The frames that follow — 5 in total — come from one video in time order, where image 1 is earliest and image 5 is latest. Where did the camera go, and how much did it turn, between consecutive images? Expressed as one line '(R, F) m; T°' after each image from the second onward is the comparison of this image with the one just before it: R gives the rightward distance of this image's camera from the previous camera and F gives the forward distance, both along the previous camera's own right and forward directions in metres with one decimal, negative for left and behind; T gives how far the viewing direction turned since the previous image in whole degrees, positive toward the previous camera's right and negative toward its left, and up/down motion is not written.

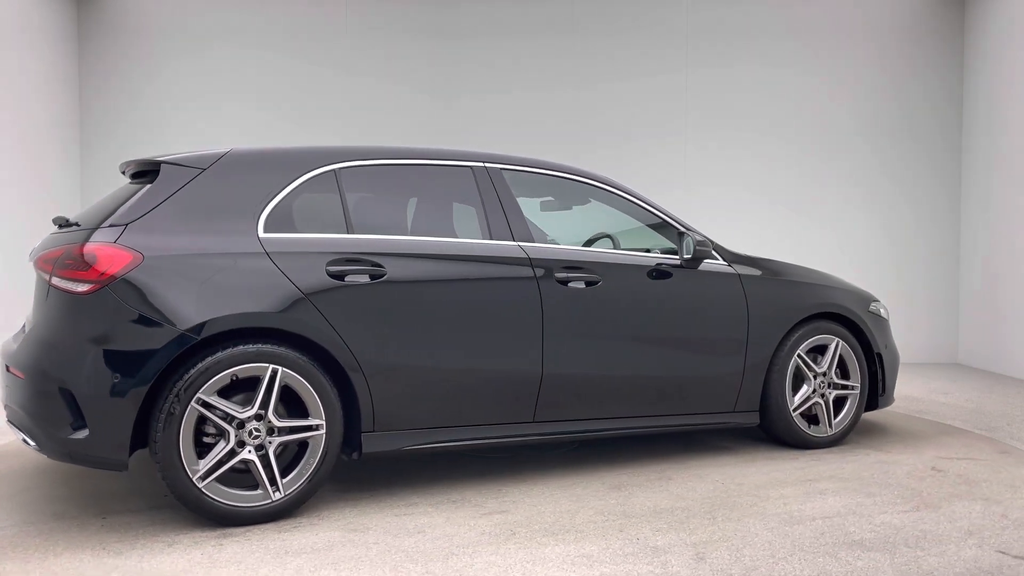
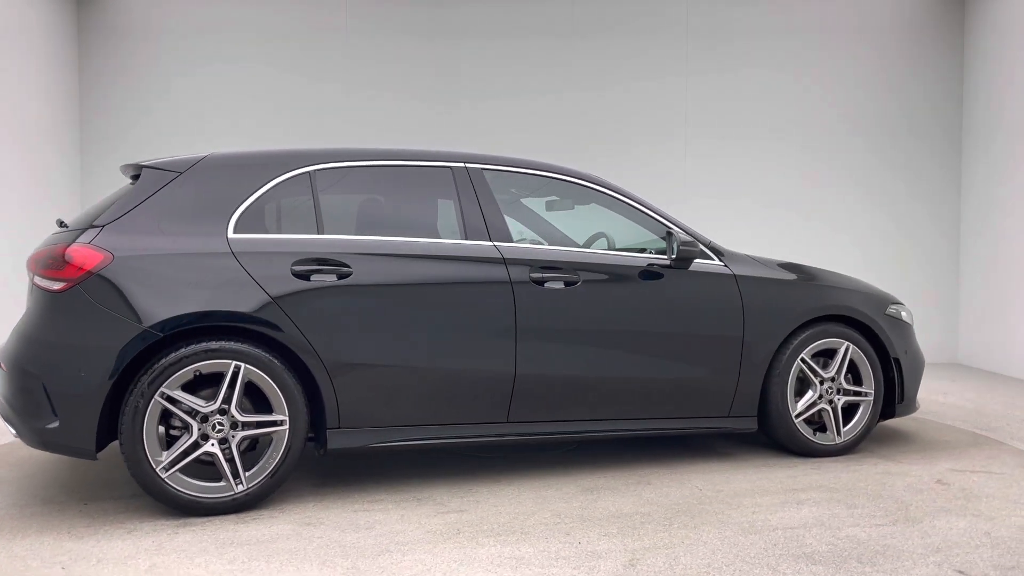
(+0.5, 0.0) m; -6°
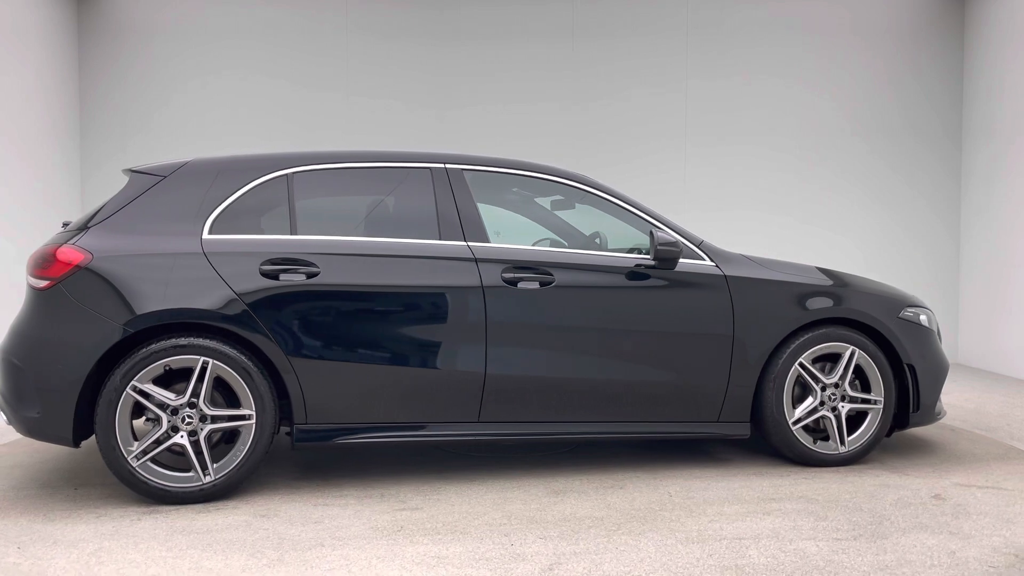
(+0.5, +0.1) m; -7°
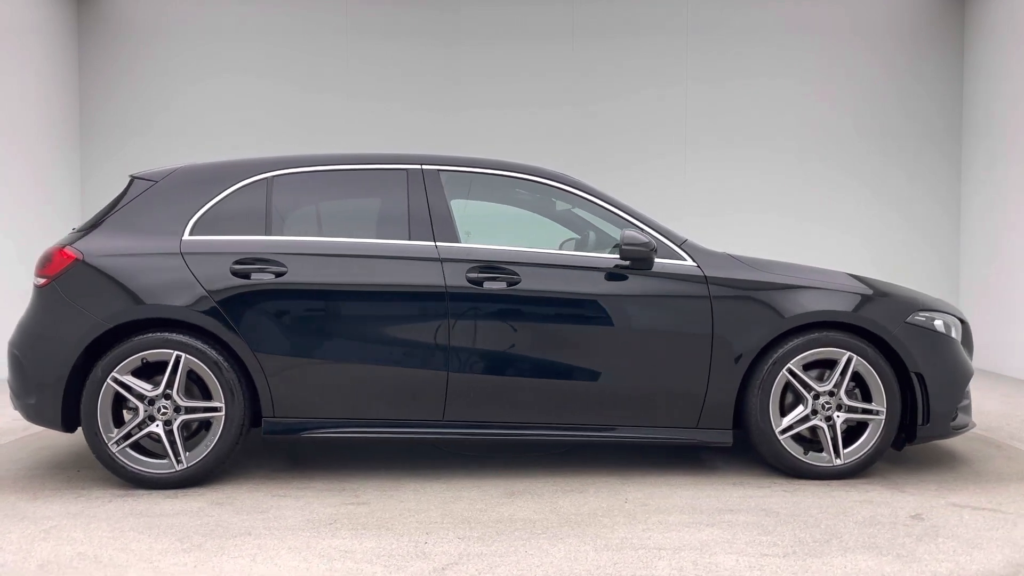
(+0.7, +0.1) m; -8°
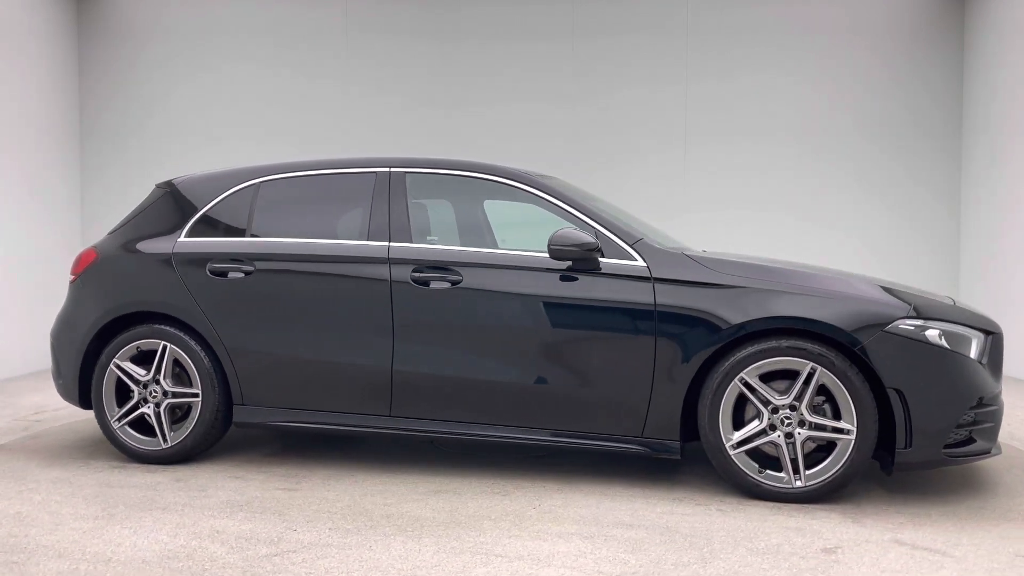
(+1.1, +0.1) m; -14°
